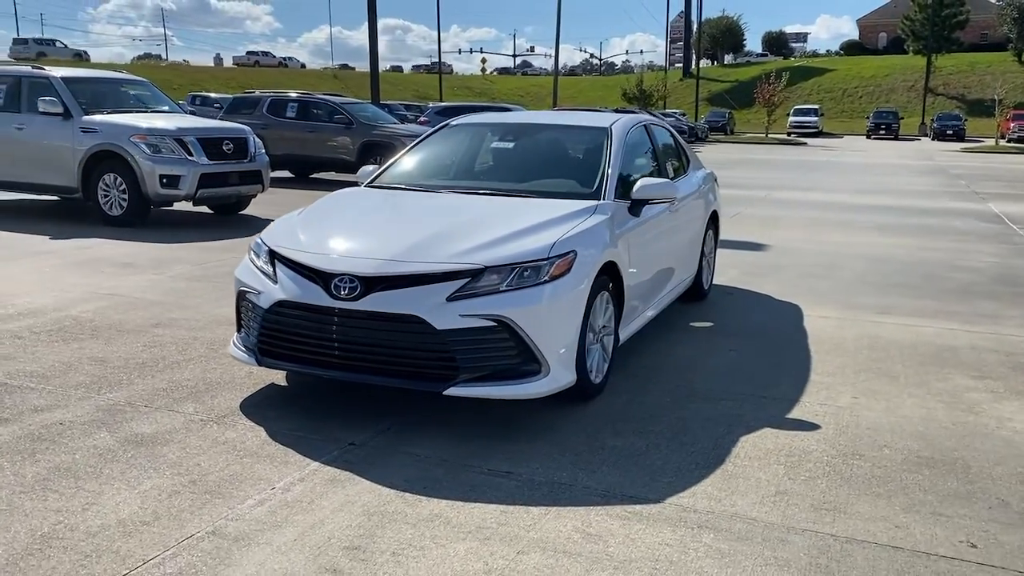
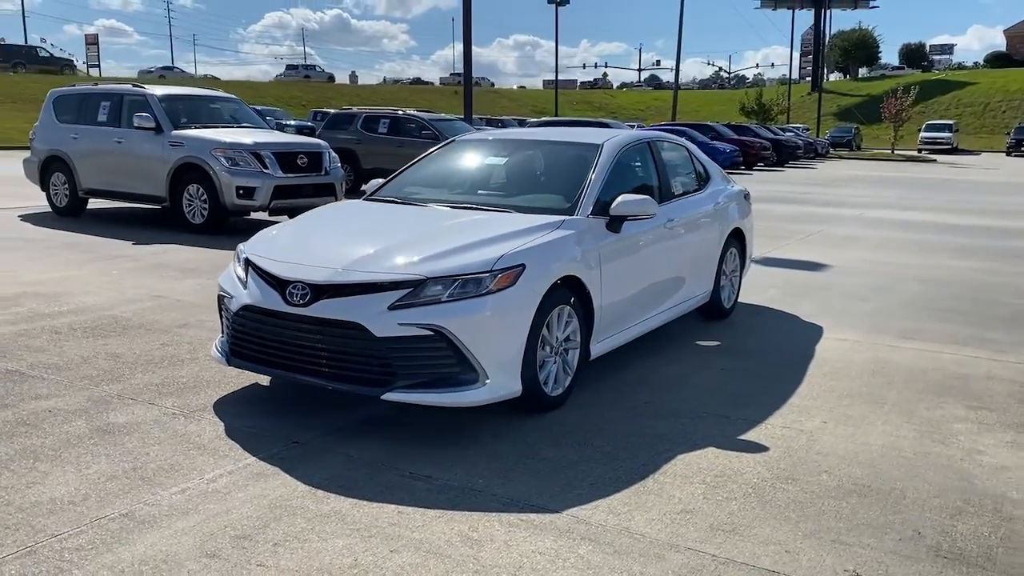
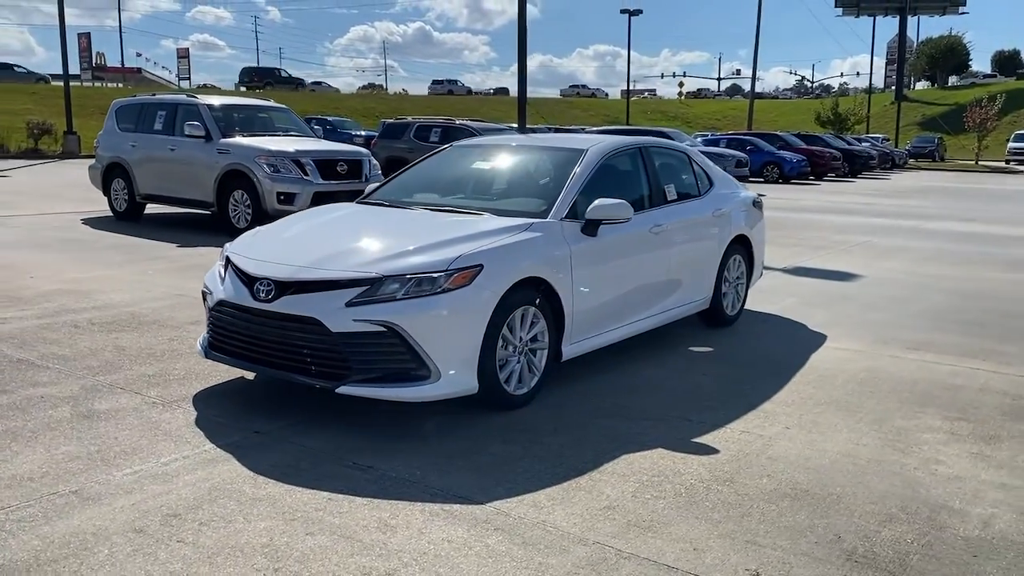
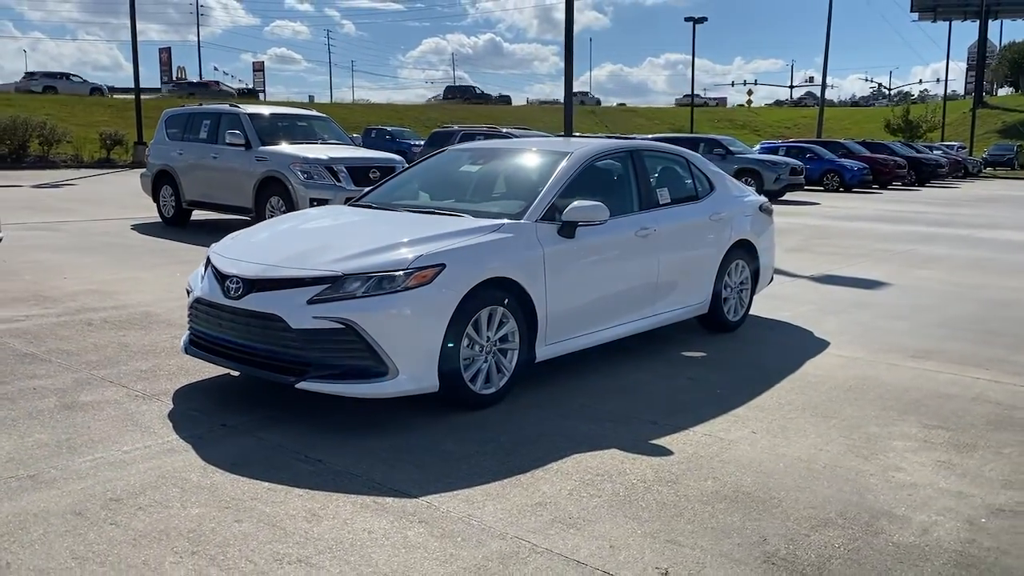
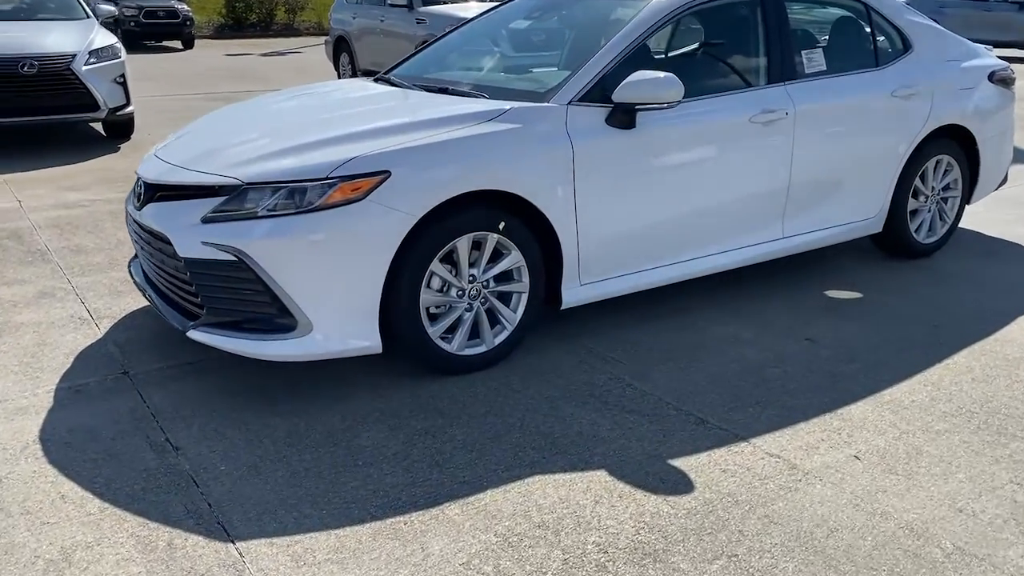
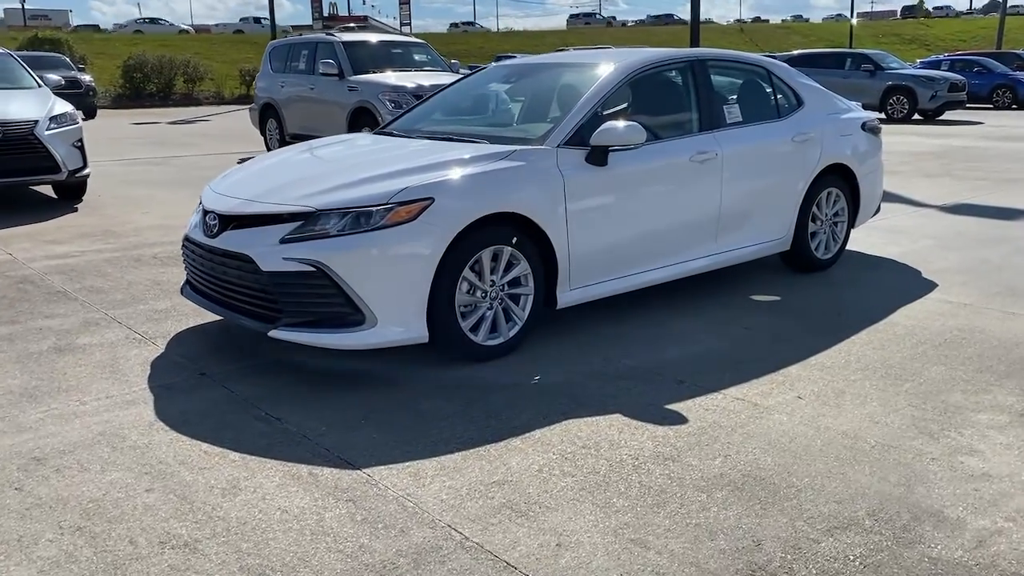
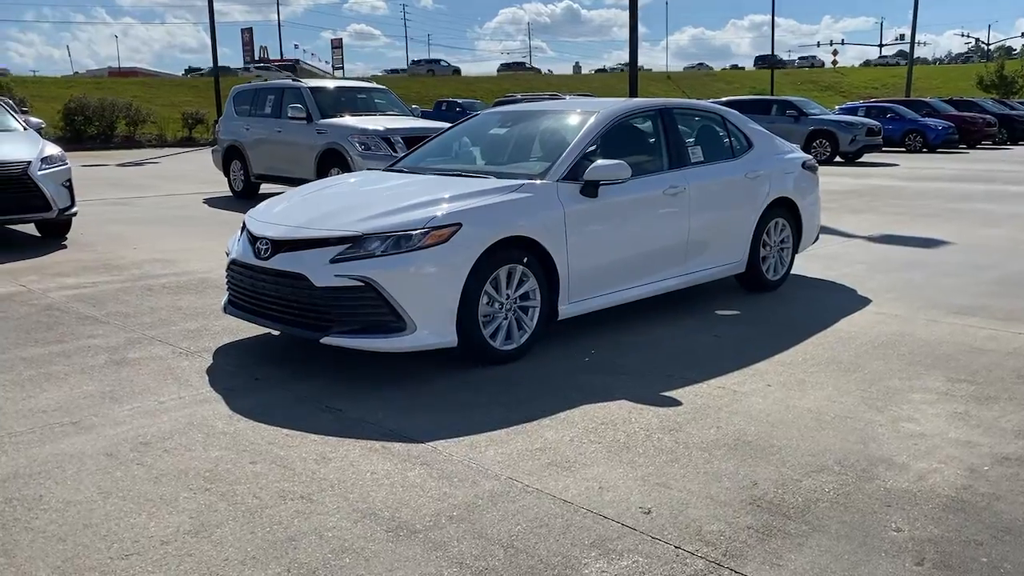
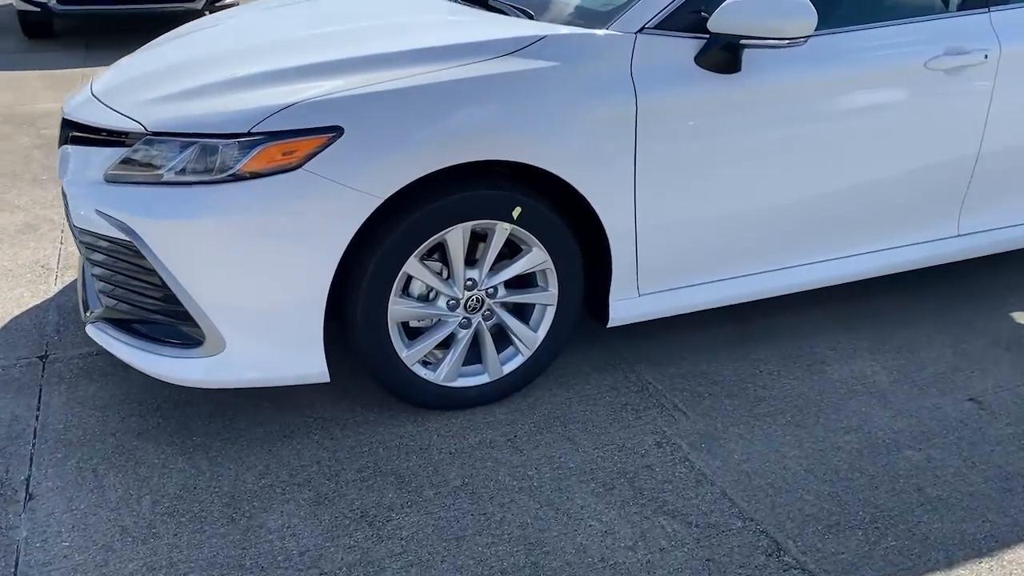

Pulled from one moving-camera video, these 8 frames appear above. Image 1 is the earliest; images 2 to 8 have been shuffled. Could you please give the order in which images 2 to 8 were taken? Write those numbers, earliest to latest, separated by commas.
2, 3, 4, 7, 6, 5, 8
